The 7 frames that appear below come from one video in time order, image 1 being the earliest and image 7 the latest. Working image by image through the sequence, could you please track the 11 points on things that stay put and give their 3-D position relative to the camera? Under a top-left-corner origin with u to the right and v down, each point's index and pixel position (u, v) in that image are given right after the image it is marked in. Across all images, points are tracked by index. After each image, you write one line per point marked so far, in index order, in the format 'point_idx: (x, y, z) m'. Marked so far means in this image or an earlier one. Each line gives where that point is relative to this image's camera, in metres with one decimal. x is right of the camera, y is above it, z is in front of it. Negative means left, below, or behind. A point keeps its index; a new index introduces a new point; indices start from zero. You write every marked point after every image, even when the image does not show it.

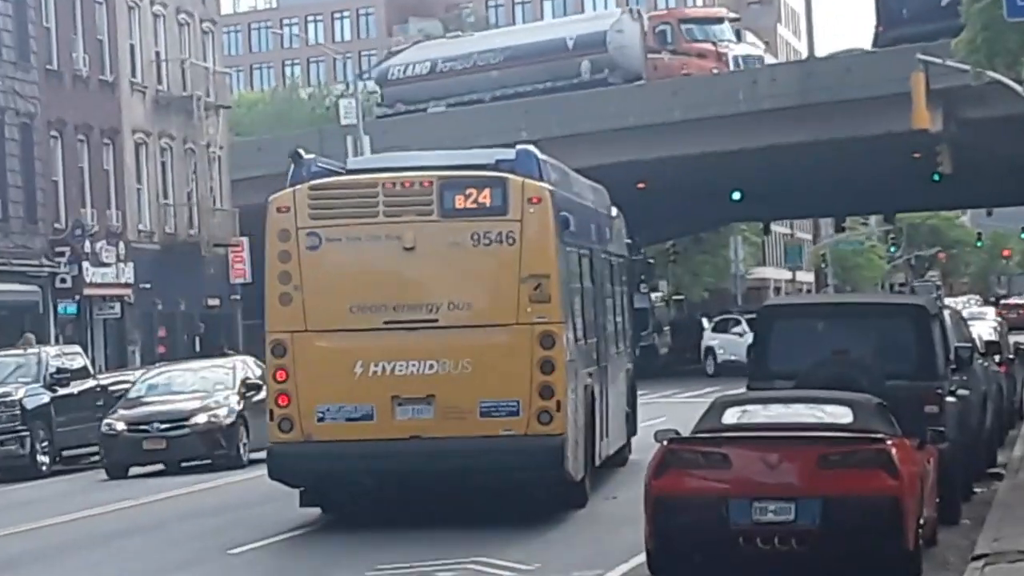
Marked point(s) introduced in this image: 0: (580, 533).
0: (+0.7, -2.1, +18.0) m
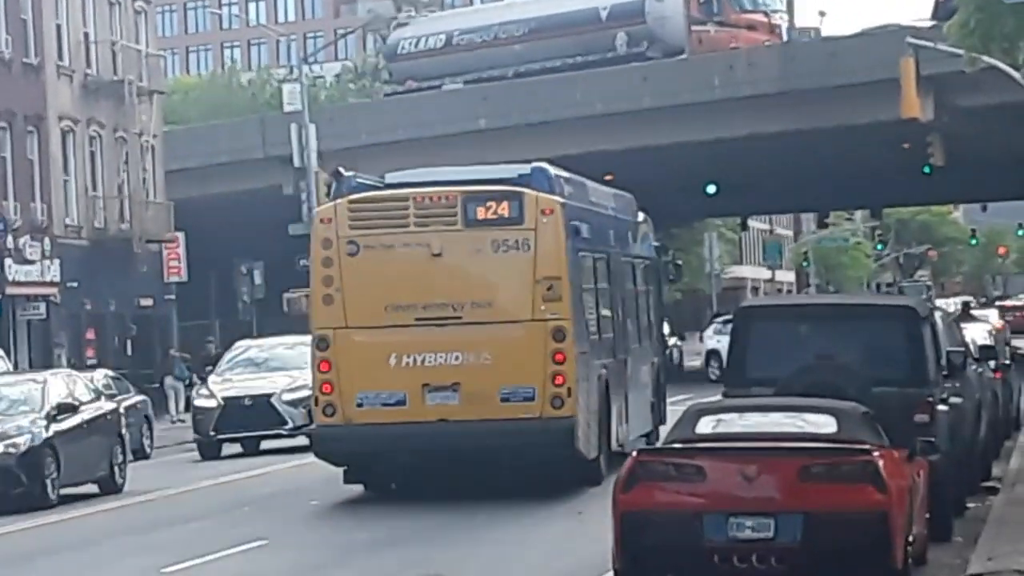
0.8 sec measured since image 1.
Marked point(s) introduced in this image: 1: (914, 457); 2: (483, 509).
0: (+0.4, -2.1, +16.6) m
1: (+2.7, -1.1, +13.5) m
2: (-0.3, -2.1, +19.7) m
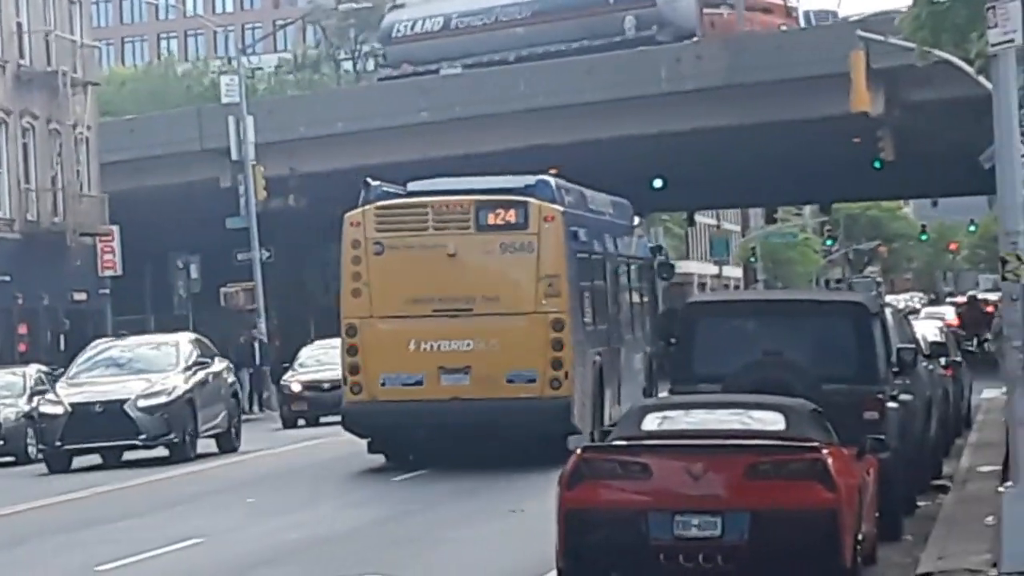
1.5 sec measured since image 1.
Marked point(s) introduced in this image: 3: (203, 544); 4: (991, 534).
0: (-0.1, -2.0, +16.2) m
1: (+2.3, -1.1, +13.2) m
2: (-0.8, -2.1, +19.3) m
3: (-2.6, -2.1, +16.8) m
4: (+3.6, -1.9, +15.1) m
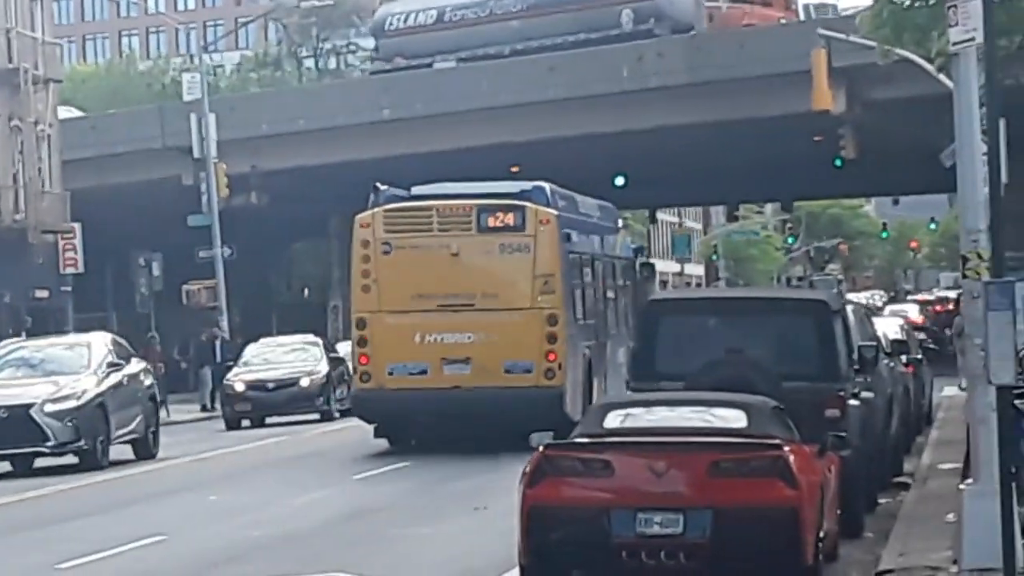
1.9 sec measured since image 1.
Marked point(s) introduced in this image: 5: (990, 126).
0: (-0.4, -2.0, +16.3) m
1: (+2.1, -1.1, +13.3) m
2: (-1.2, -2.1, +19.3) m
3: (-2.9, -2.1, +16.7) m
4: (+3.3, -1.8, +15.1) m
5: (+2.8, +1.0, +11.7) m
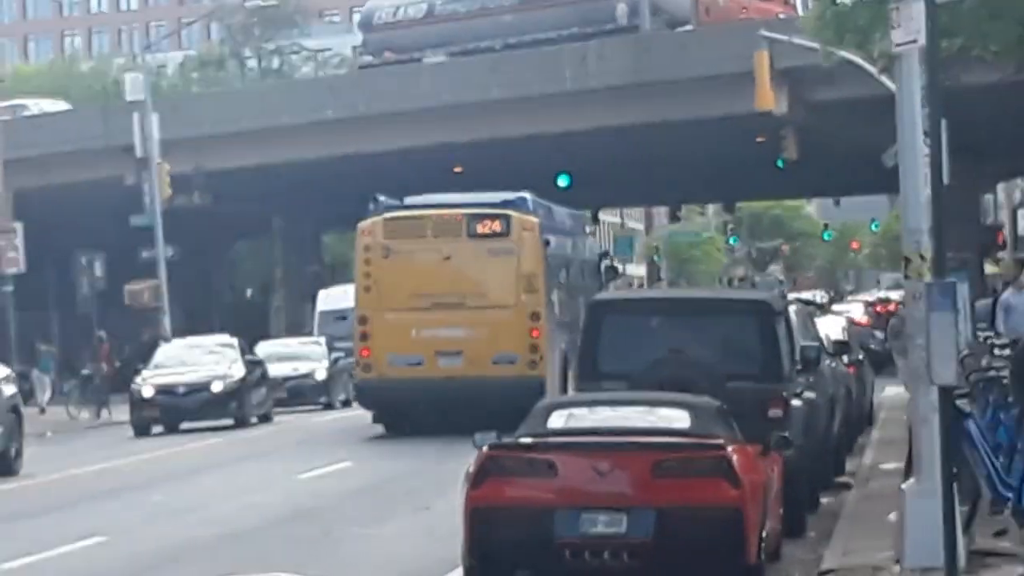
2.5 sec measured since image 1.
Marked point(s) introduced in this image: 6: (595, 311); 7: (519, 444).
0: (-0.8, -2.0, +16.3) m
1: (+1.7, -1.1, +13.4) m
2: (-1.7, -2.1, +19.3) m
3: (-3.4, -2.1, +16.6) m
4: (+2.9, -1.9, +15.2) m
5: (+2.5, +0.9, +11.8) m
6: (+0.7, -0.2, +16.2) m
7: (0.0, -0.9, +11.8) m
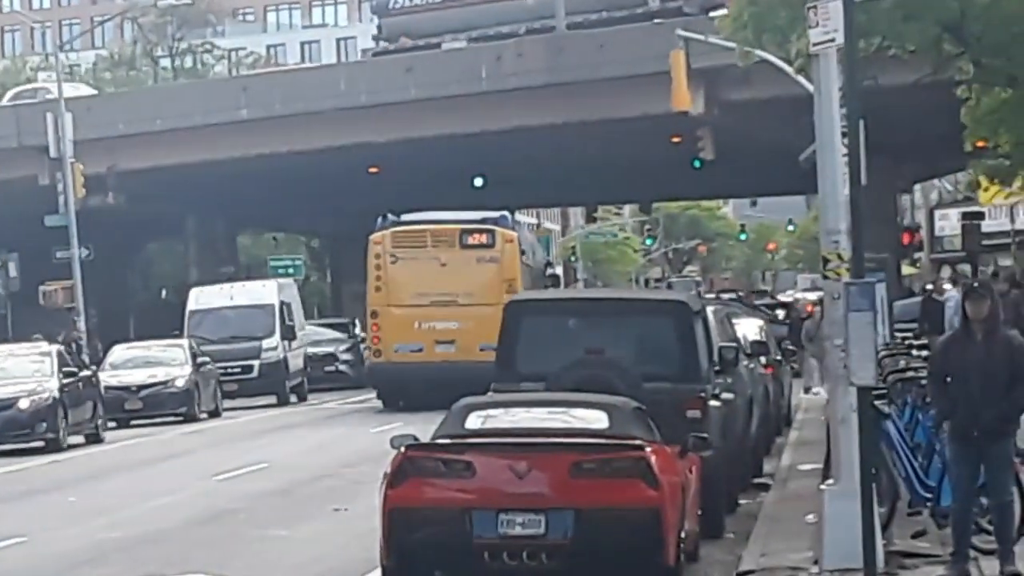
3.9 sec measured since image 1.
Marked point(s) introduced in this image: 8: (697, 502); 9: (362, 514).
0: (-1.5, -2.0, +16.1) m
1: (+1.2, -1.1, +13.3) m
2: (-2.5, -2.1, +19.1) m
3: (-4.0, -2.1, +16.4) m
4: (+2.3, -1.9, +15.2) m
5: (+2.0, +0.9, +11.8) m
6: (0.0, -0.2, +16.1) m
7: (-0.4, -0.9, +11.7) m
8: (+1.2, -1.4, +13.4) m
9: (-1.4, -2.0, +17.7) m
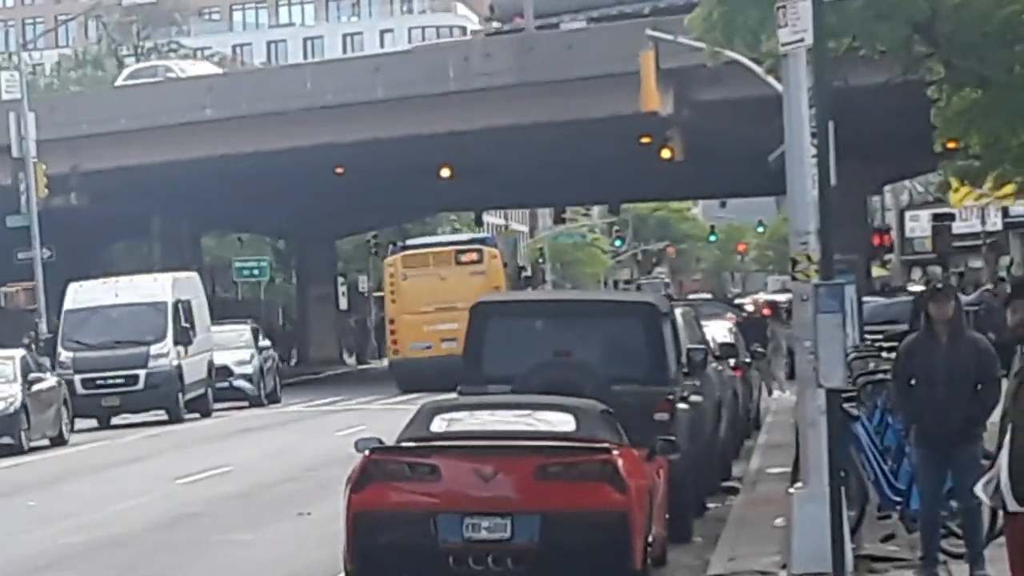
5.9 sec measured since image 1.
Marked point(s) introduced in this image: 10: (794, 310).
0: (-1.8, -2.0, +15.9) m
1: (+1.0, -1.1, +13.2) m
2: (-2.8, -2.1, +18.9) m
3: (-4.3, -2.1, +16.1) m
4: (+2.0, -1.9, +15.1) m
5: (+1.8, +0.9, +11.7) m
6: (-0.3, -0.2, +15.9) m
7: (-0.6, -0.9, +11.5) m
8: (+1.0, -1.5, +13.2) m
9: (-1.7, -2.1, +17.5) m
10: (+1.8, -0.1, +12.8) m
